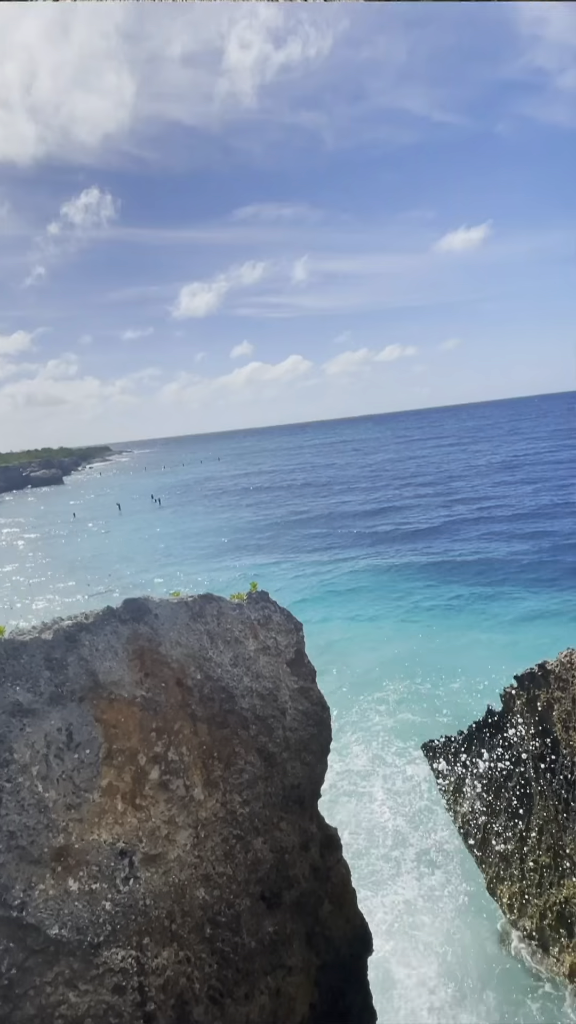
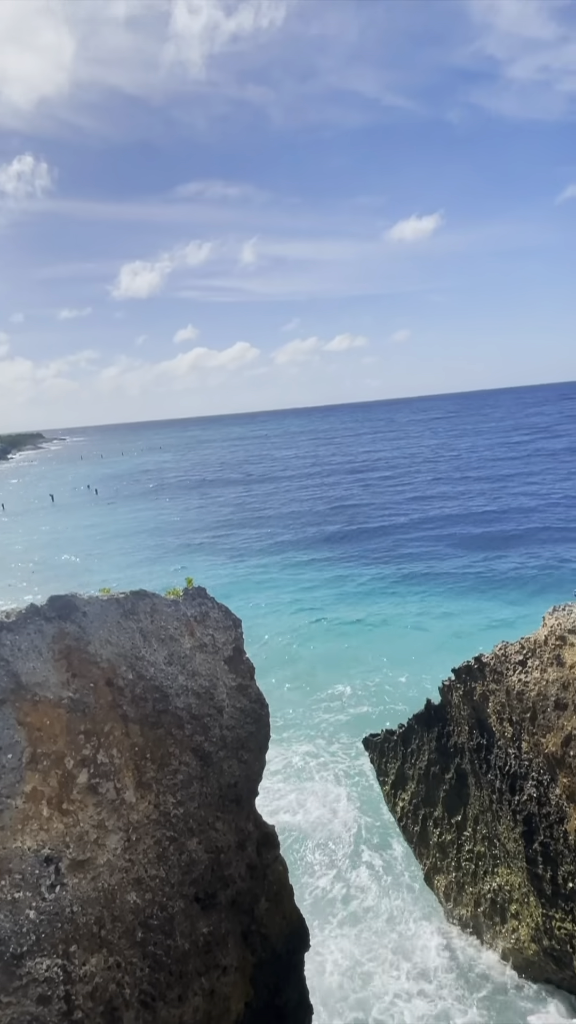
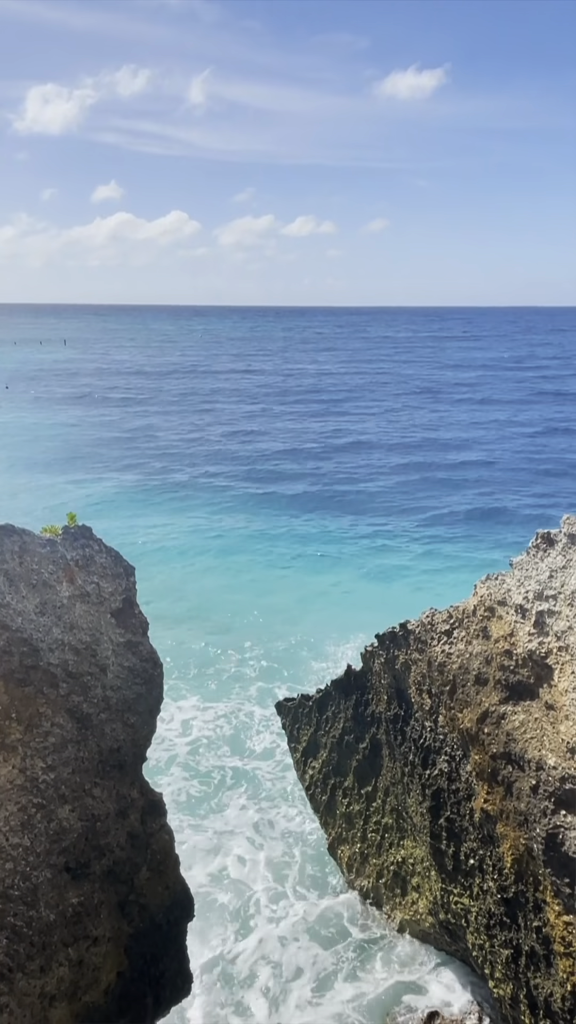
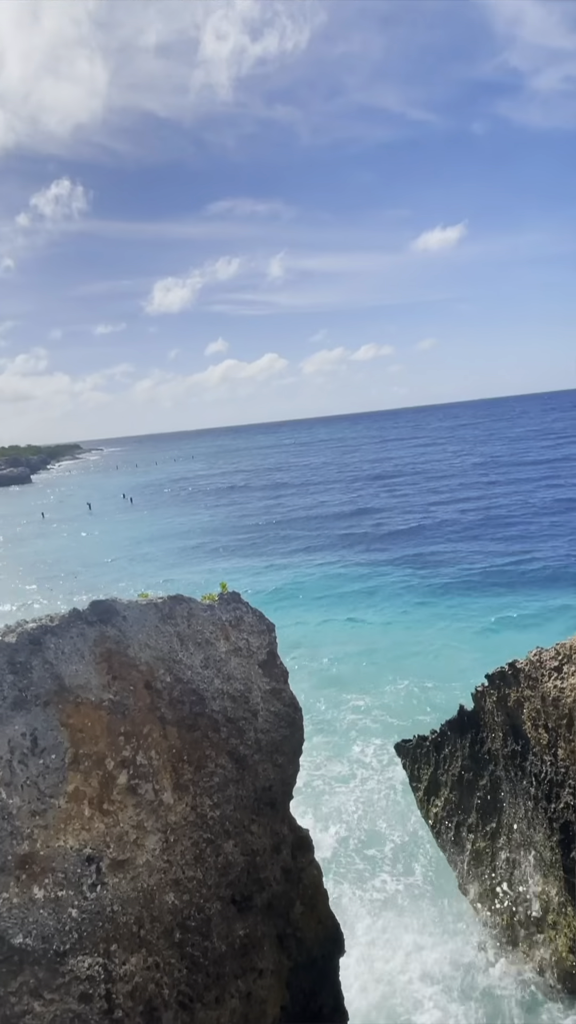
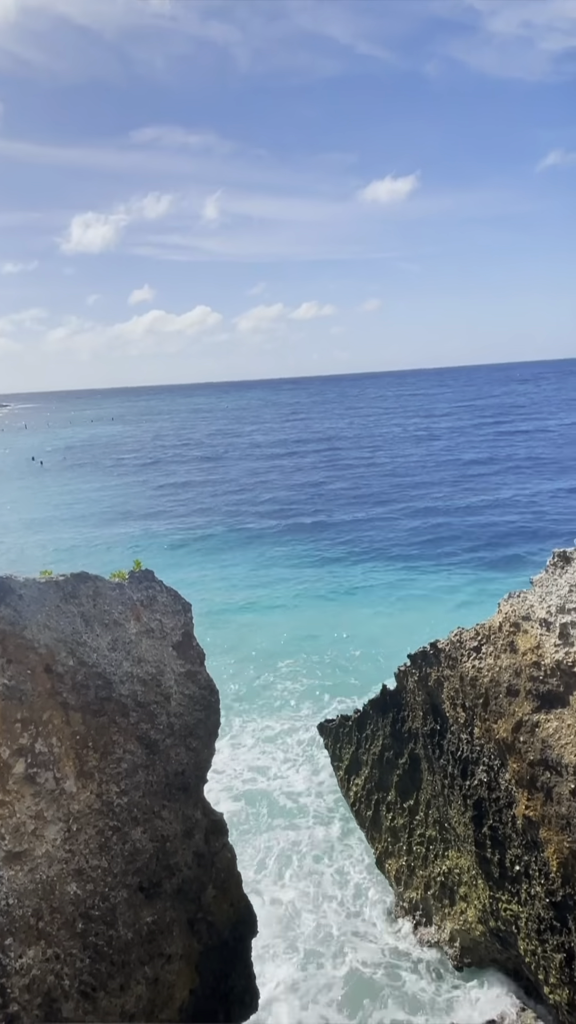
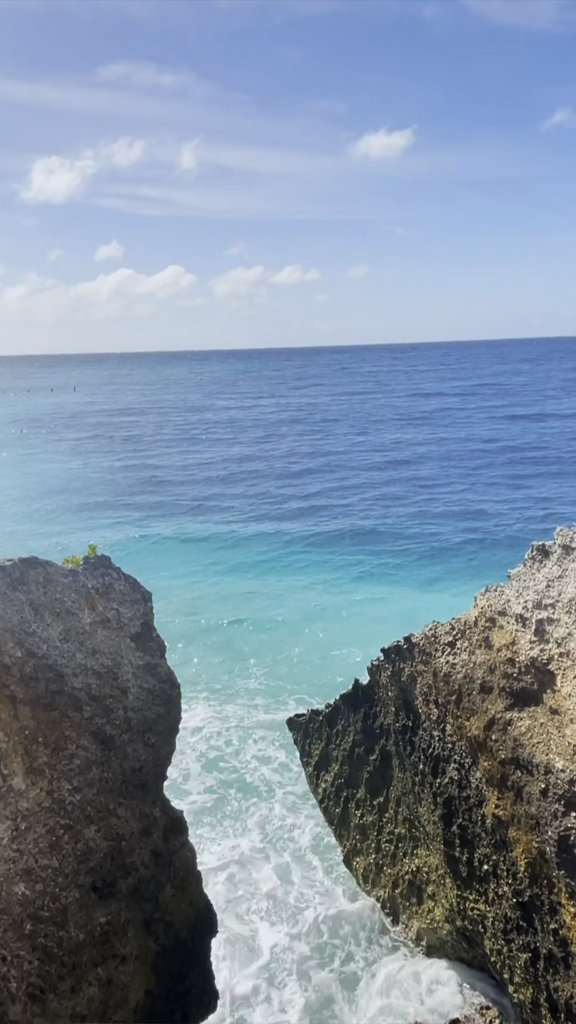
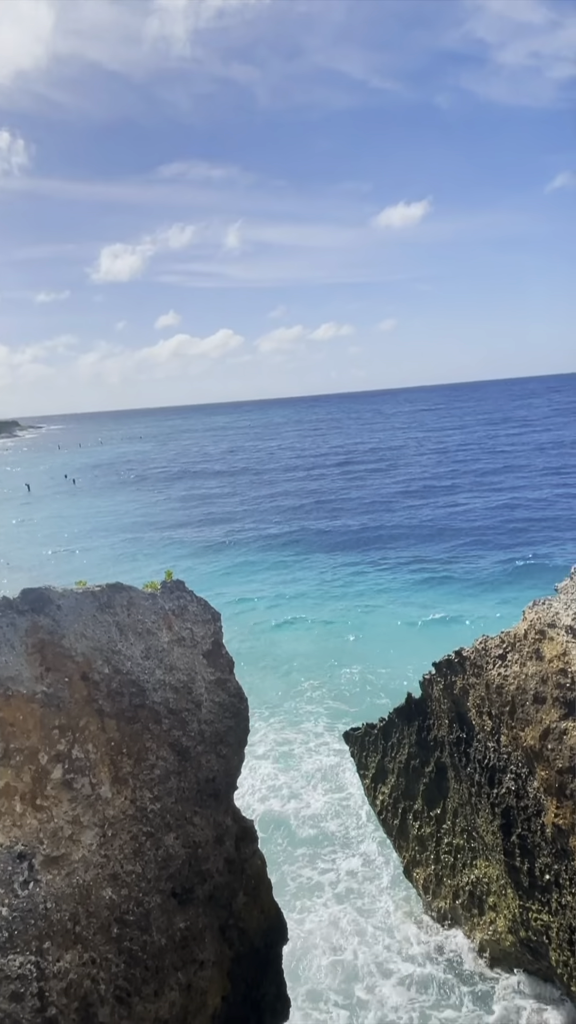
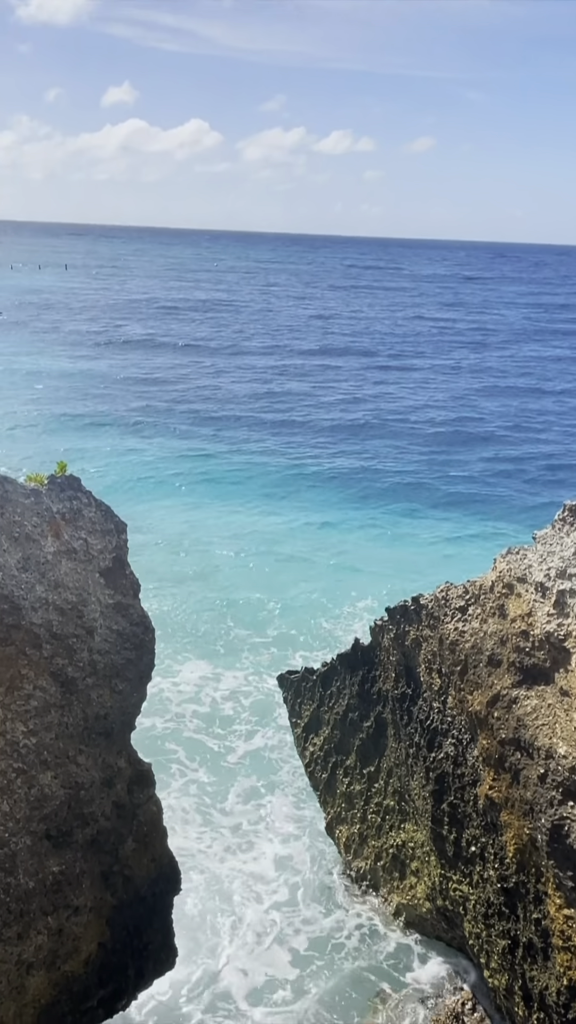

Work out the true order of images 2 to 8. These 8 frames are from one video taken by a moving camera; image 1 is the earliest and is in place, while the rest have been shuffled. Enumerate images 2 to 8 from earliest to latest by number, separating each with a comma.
4, 2, 7, 5, 6, 3, 8
